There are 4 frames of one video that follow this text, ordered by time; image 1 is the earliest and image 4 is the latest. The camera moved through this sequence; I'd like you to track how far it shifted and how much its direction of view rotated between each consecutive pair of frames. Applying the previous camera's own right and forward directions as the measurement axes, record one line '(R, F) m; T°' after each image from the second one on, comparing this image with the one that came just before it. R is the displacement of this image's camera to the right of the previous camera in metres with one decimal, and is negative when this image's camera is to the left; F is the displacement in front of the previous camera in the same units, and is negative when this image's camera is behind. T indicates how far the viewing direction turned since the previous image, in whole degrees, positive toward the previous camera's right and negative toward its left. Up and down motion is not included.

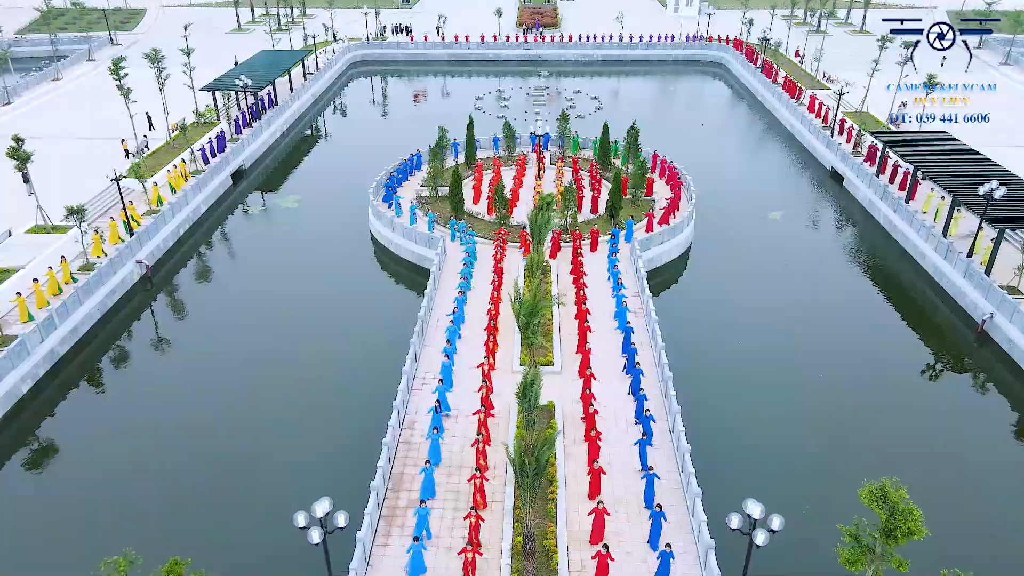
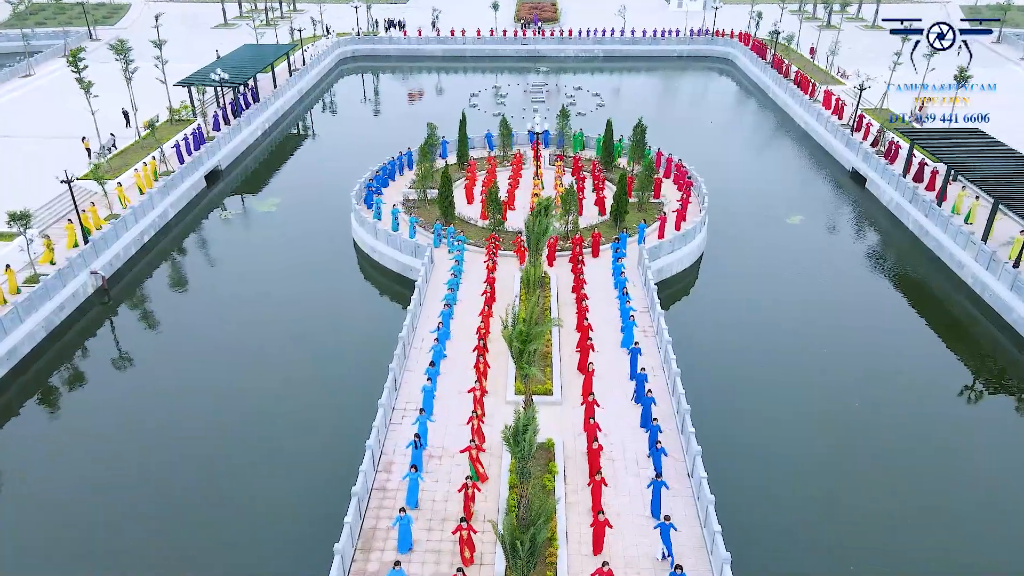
(+0.1, +2.1) m; 0°
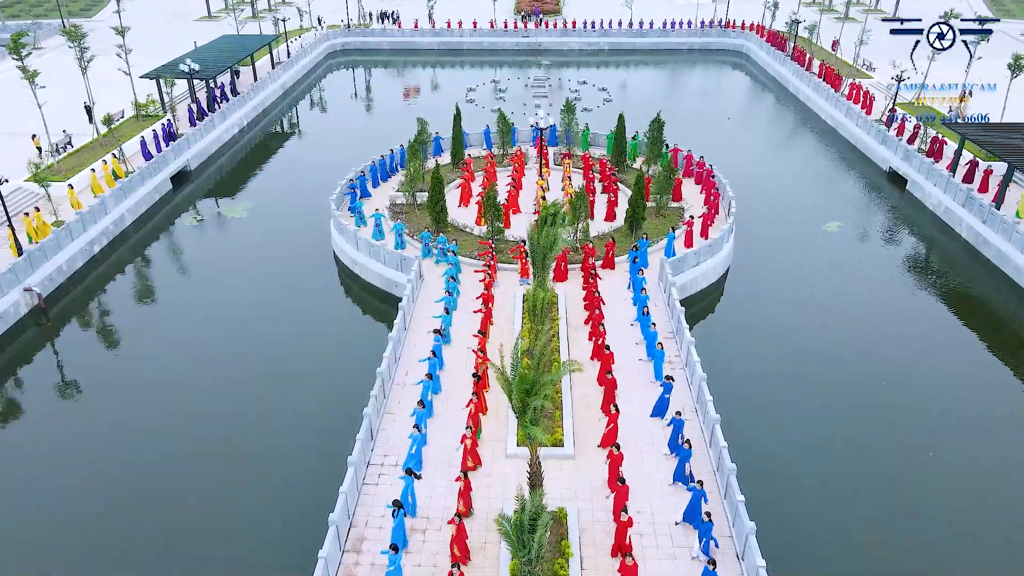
(0.0, +2.8) m; 0°
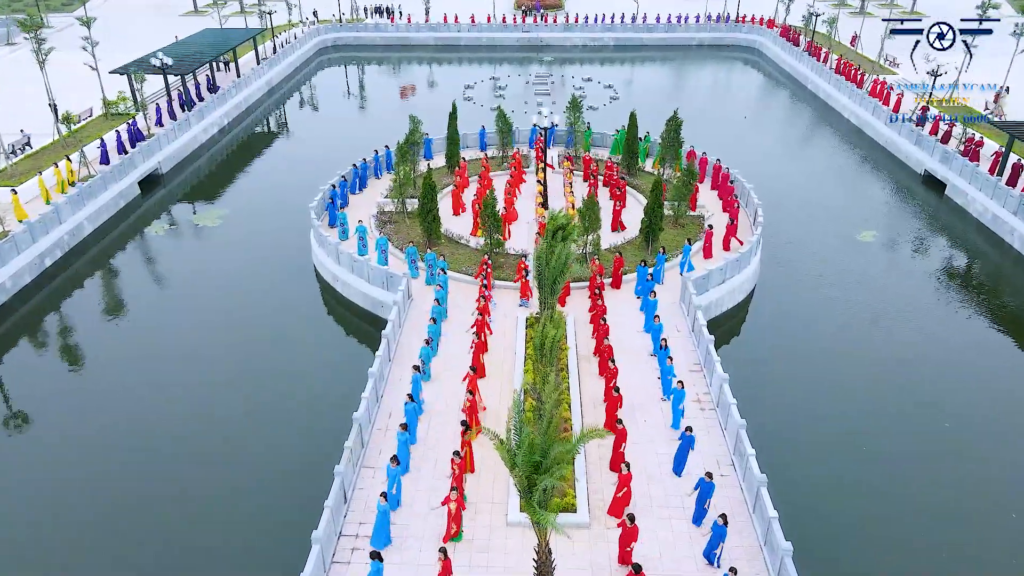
(0.0, +2.1) m; 0°
